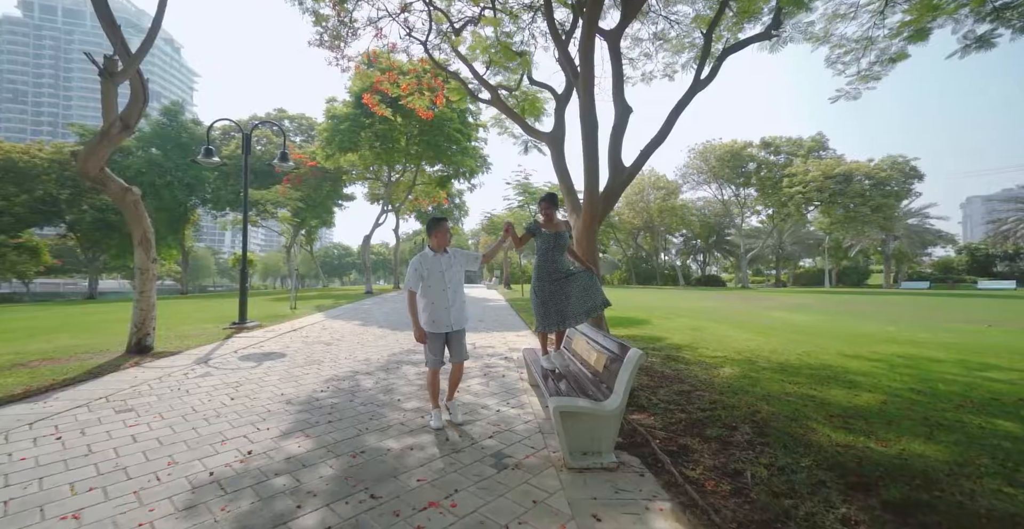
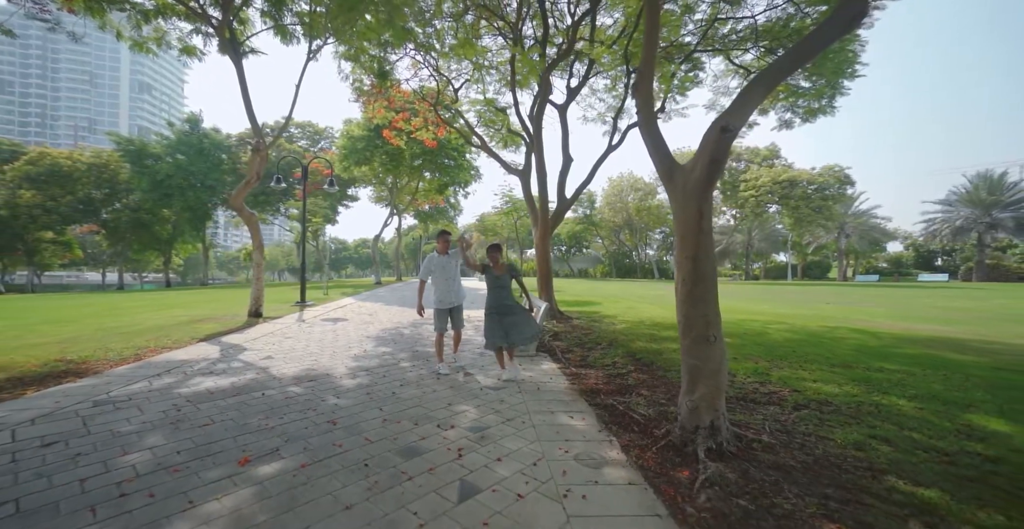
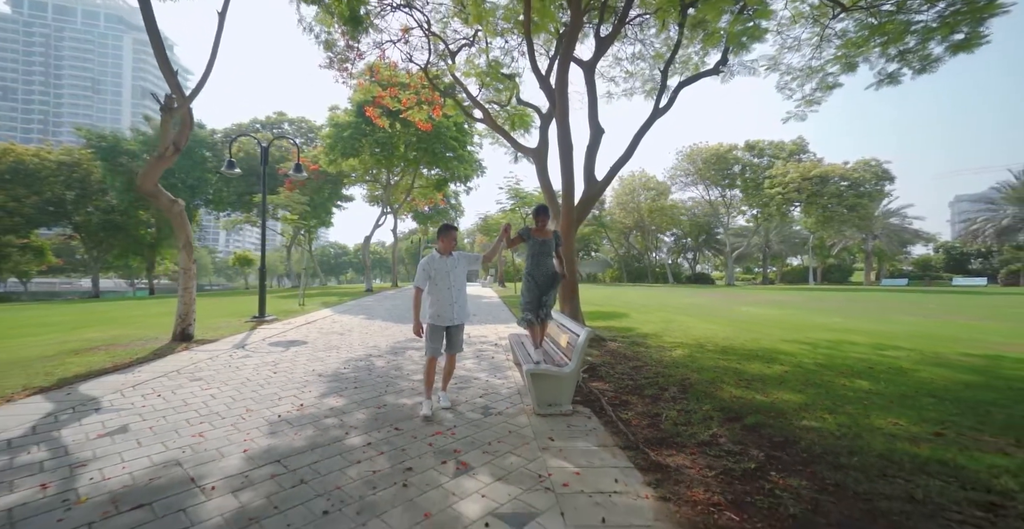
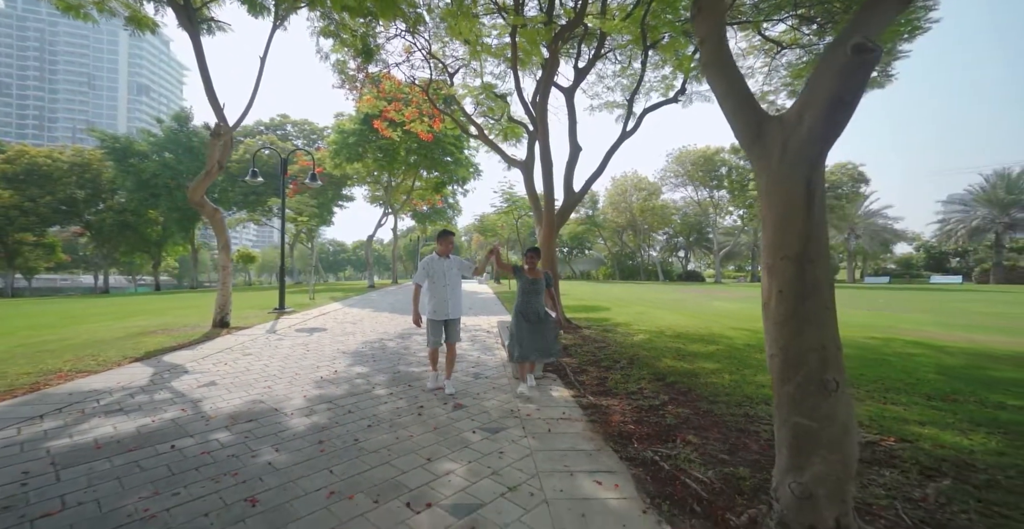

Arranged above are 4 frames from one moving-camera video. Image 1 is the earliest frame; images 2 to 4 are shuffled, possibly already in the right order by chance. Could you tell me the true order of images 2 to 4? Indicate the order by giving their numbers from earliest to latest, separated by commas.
3, 4, 2
